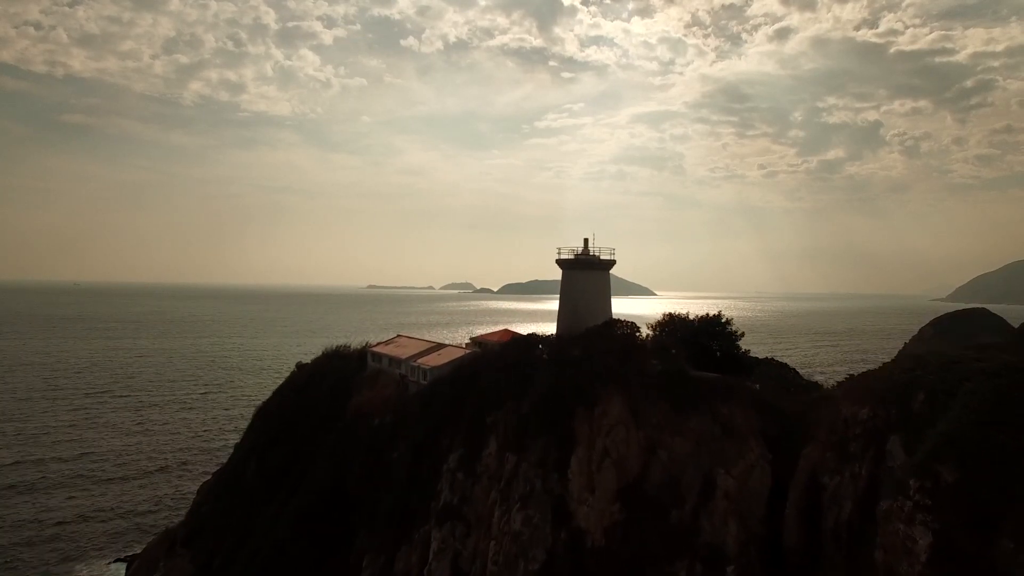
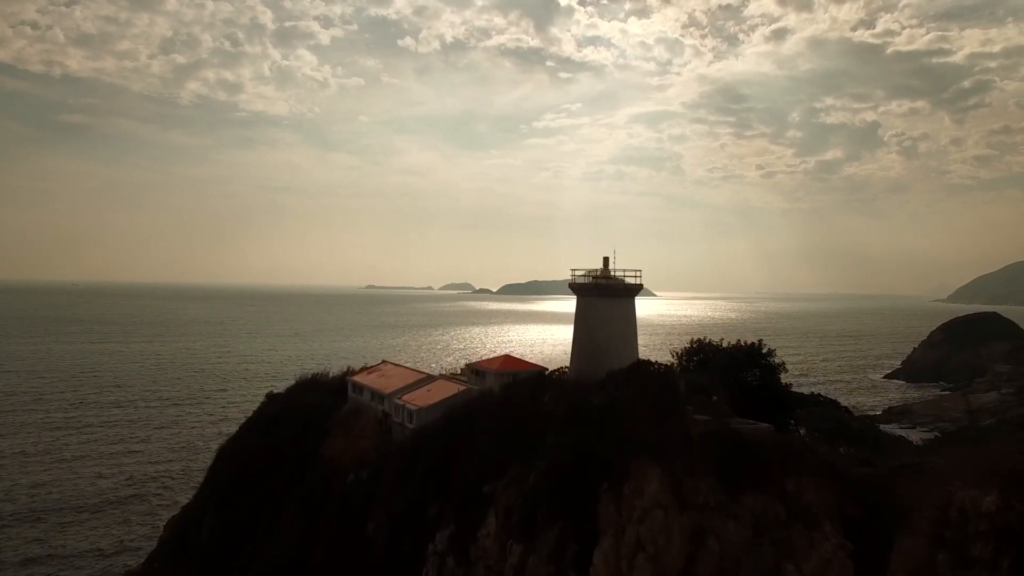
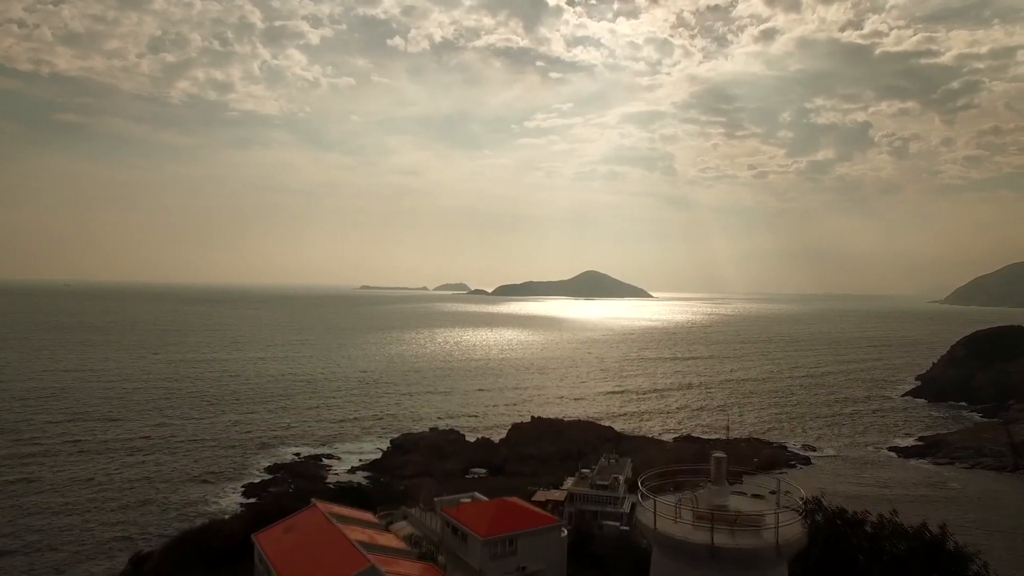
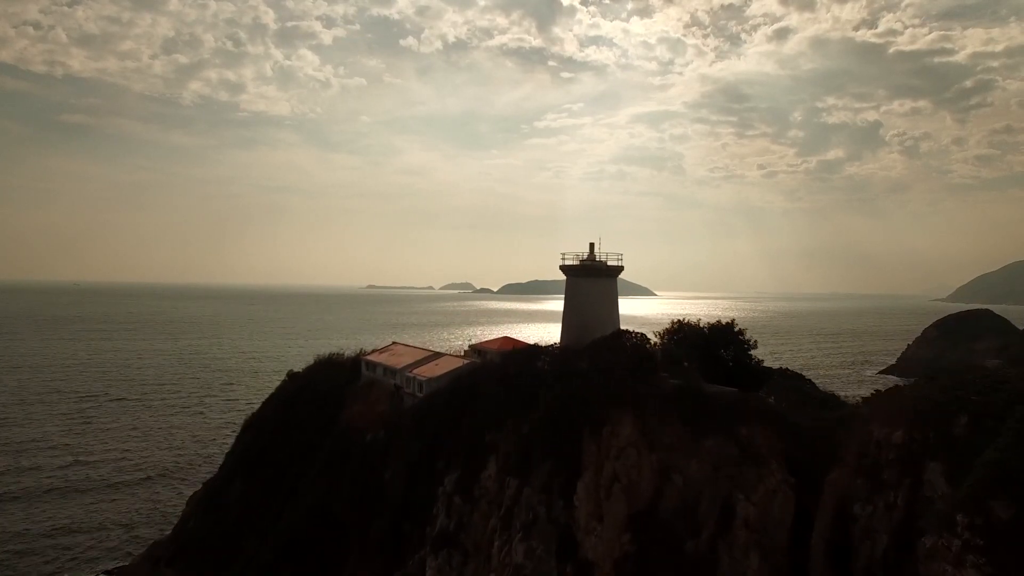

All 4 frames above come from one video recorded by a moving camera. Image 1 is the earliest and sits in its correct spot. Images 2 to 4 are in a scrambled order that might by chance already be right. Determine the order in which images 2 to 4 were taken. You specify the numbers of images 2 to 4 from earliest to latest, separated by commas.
4, 2, 3
